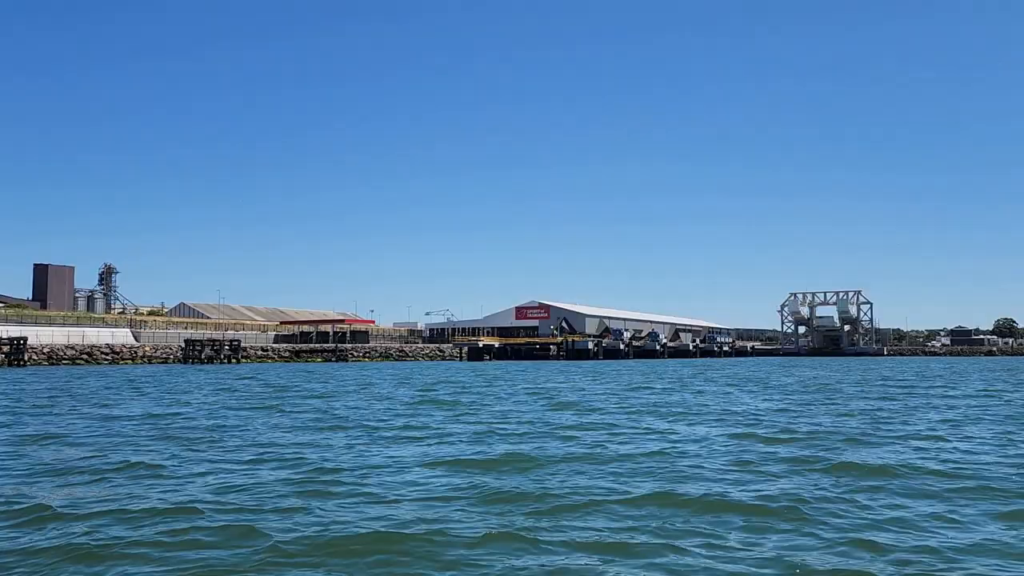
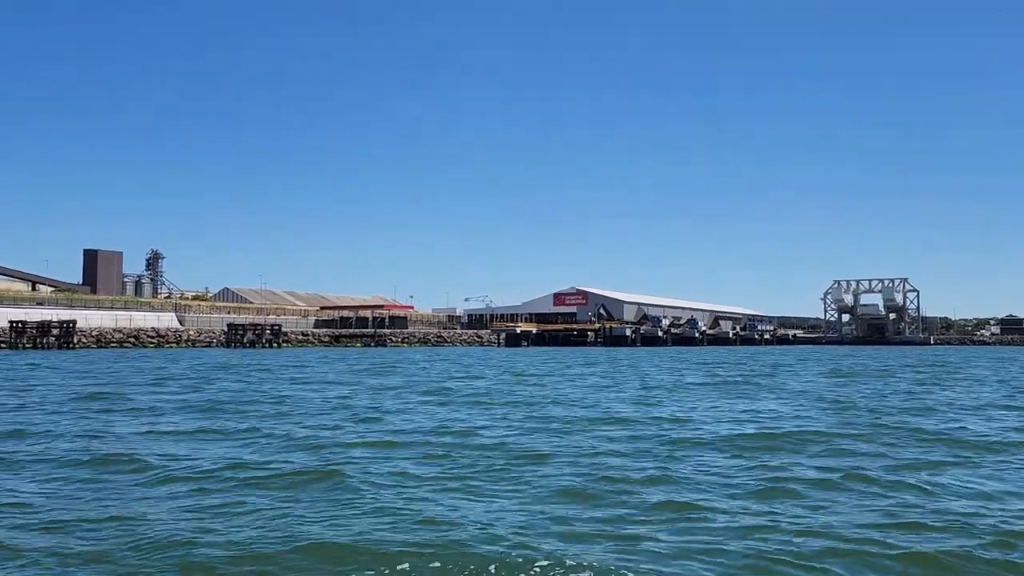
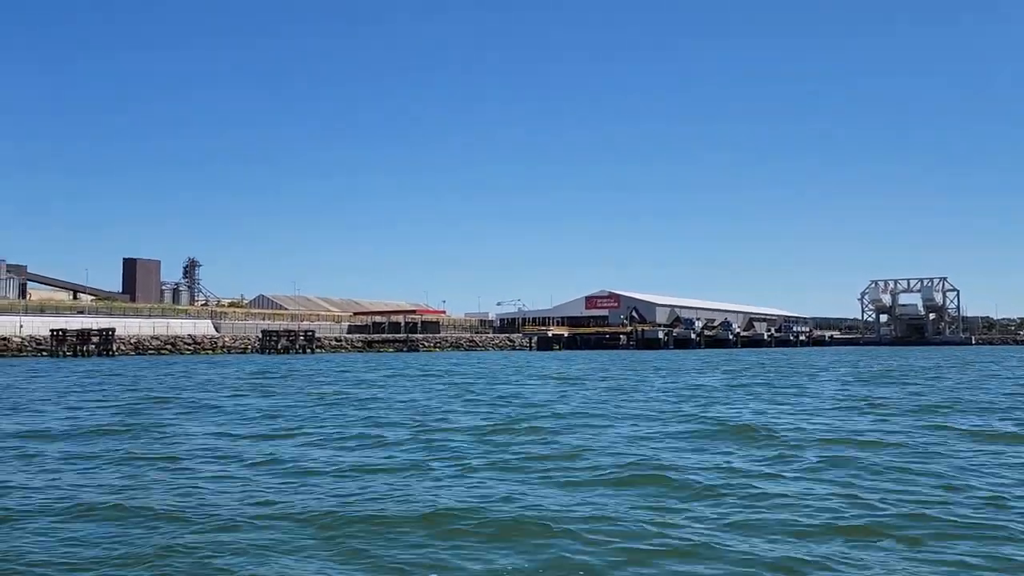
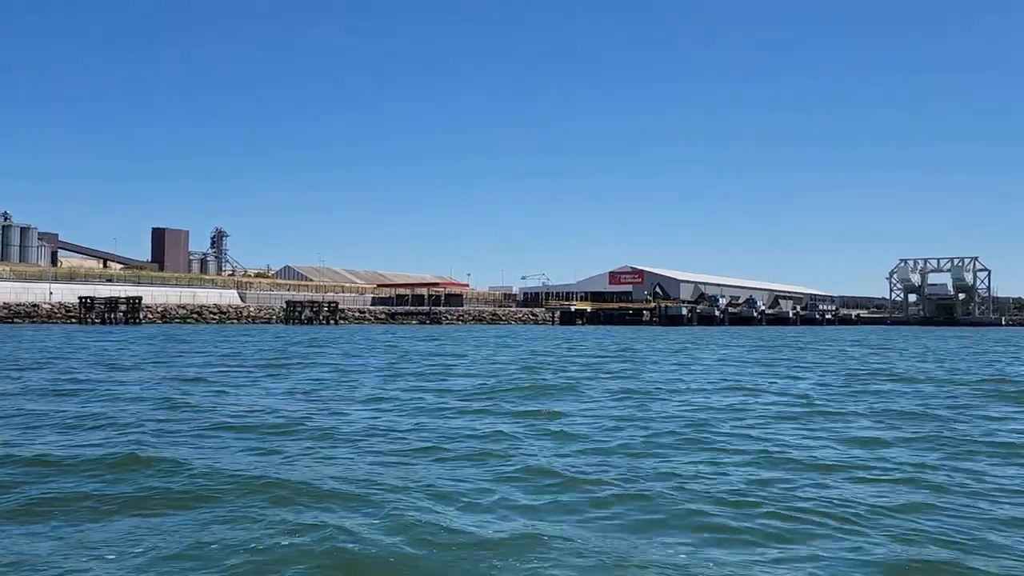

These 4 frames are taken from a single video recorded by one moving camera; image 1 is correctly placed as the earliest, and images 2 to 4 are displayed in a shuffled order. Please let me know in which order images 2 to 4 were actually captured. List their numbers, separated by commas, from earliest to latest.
2, 3, 4
